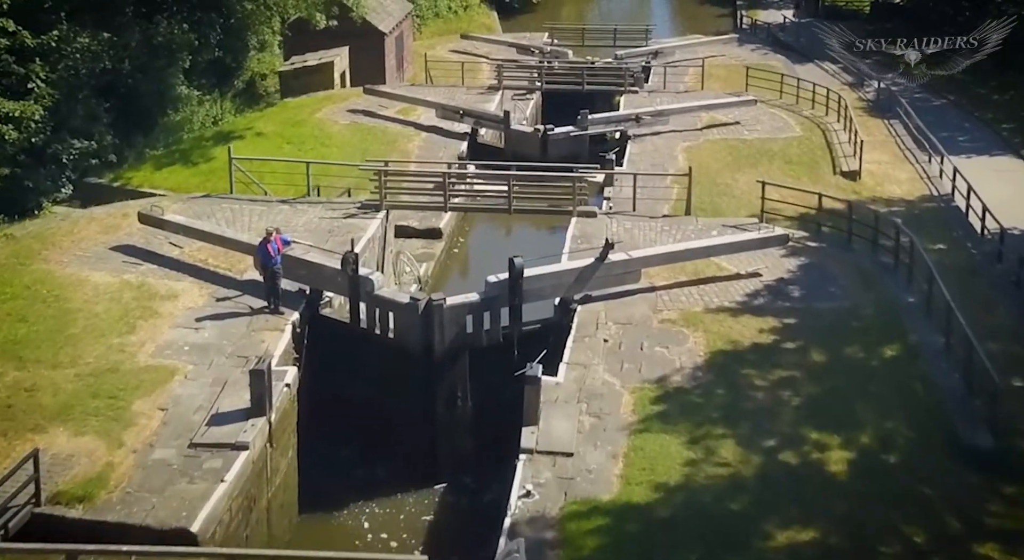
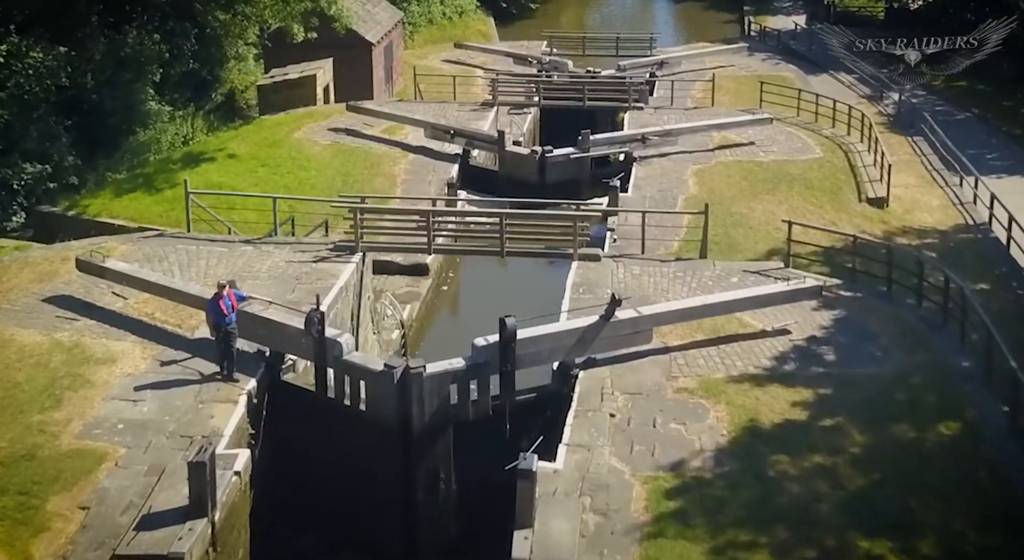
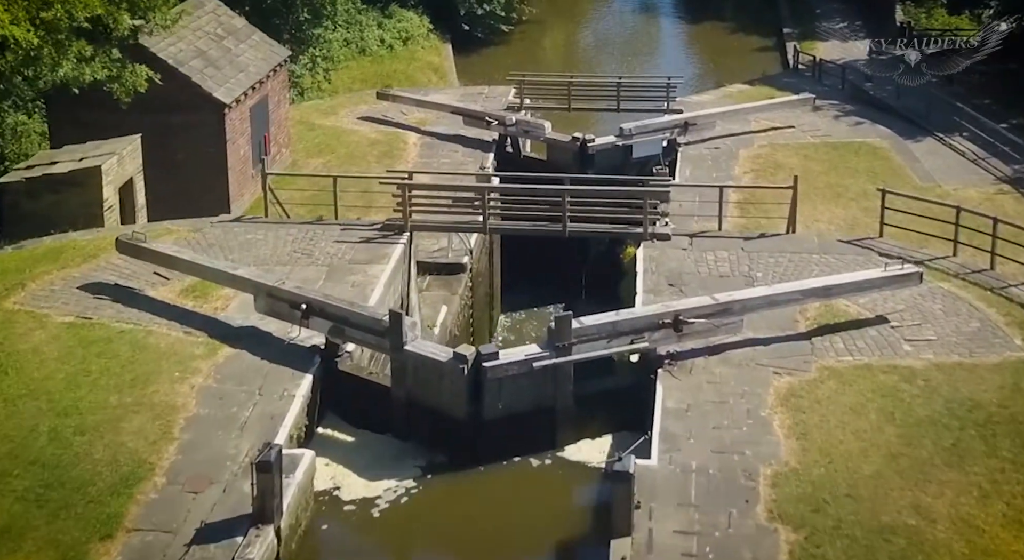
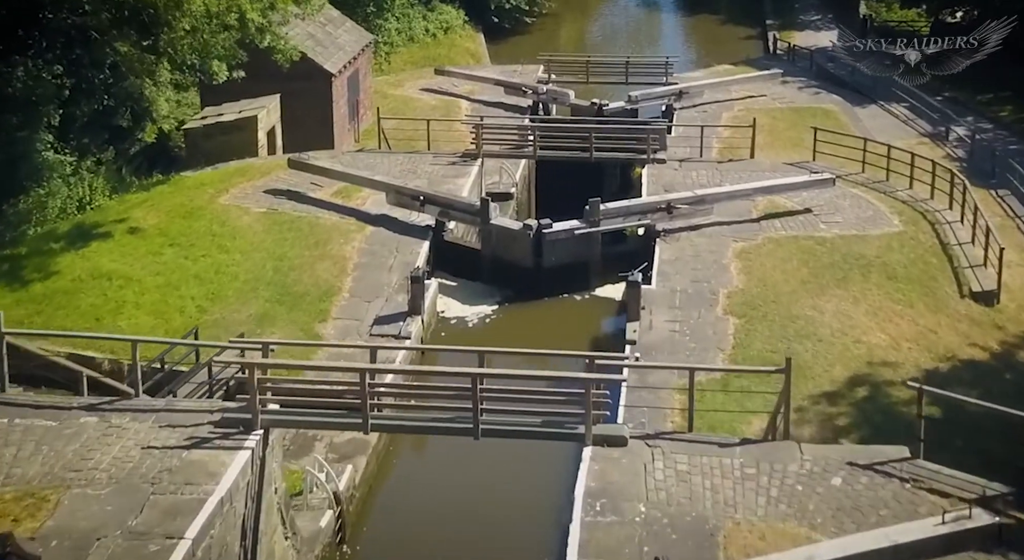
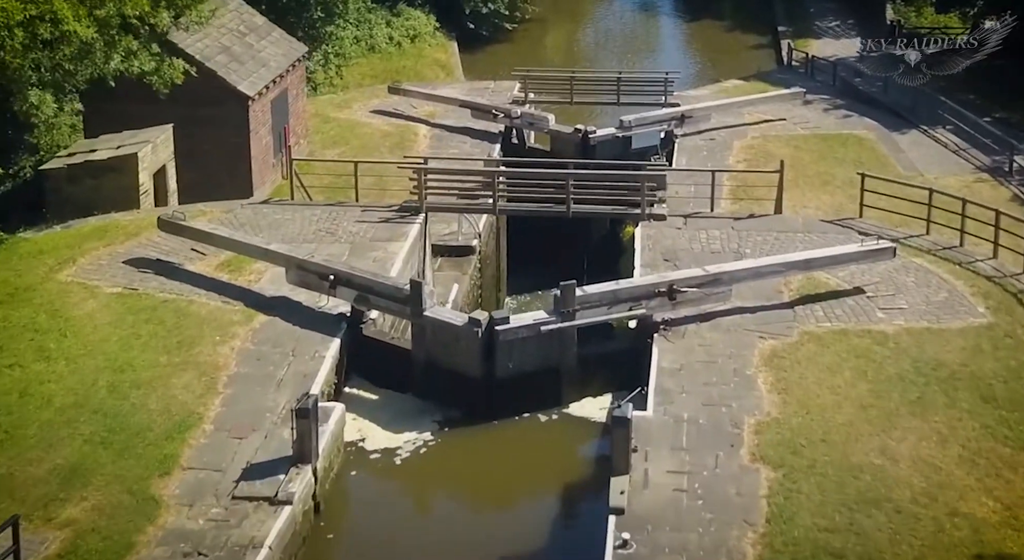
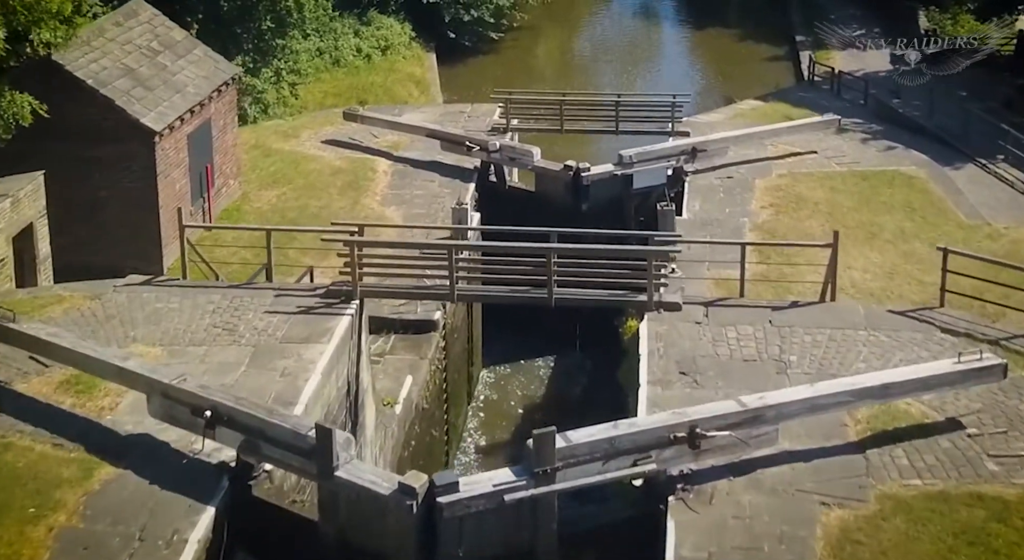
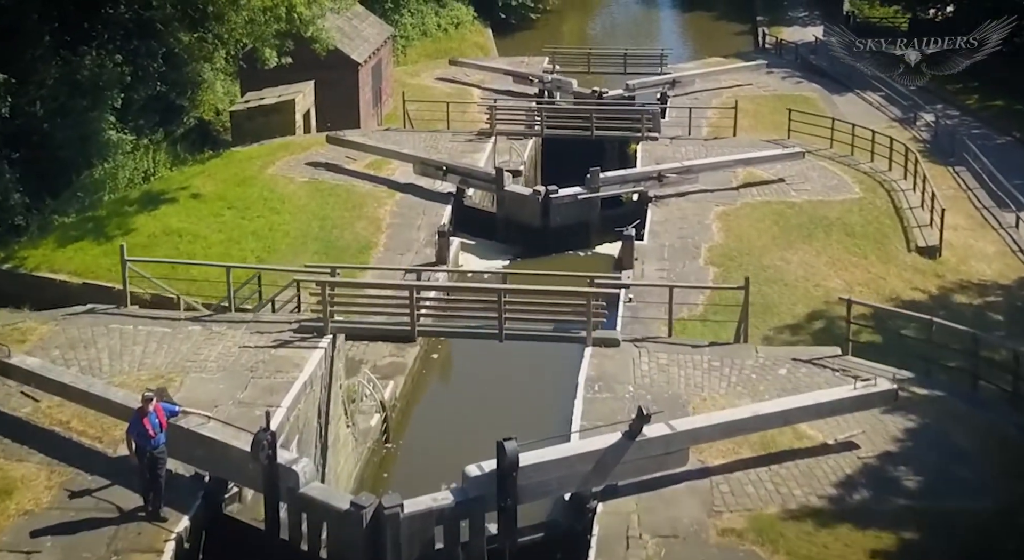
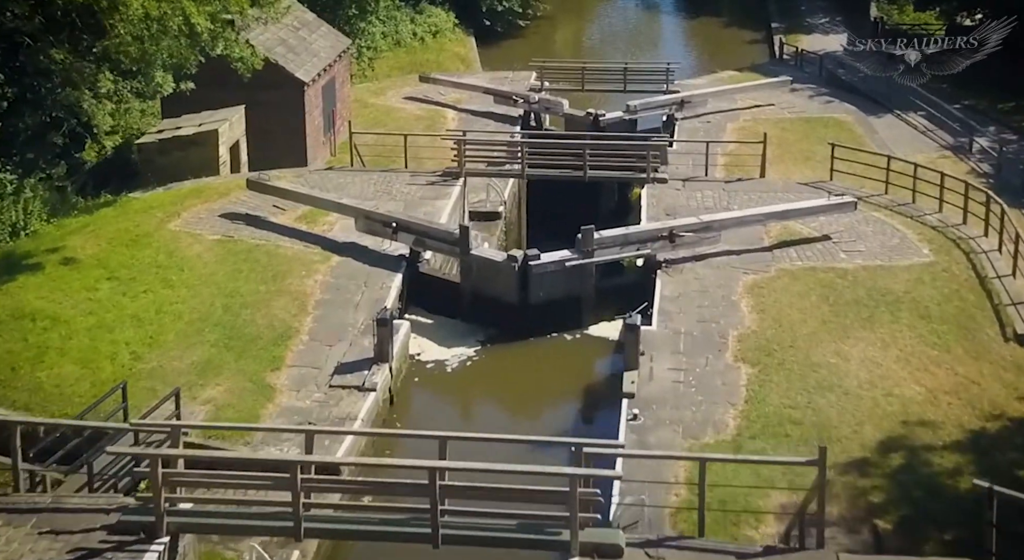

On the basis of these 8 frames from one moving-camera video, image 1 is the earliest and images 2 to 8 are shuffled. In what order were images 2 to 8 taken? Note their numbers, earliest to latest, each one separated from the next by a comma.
2, 7, 4, 8, 5, 3, 6
